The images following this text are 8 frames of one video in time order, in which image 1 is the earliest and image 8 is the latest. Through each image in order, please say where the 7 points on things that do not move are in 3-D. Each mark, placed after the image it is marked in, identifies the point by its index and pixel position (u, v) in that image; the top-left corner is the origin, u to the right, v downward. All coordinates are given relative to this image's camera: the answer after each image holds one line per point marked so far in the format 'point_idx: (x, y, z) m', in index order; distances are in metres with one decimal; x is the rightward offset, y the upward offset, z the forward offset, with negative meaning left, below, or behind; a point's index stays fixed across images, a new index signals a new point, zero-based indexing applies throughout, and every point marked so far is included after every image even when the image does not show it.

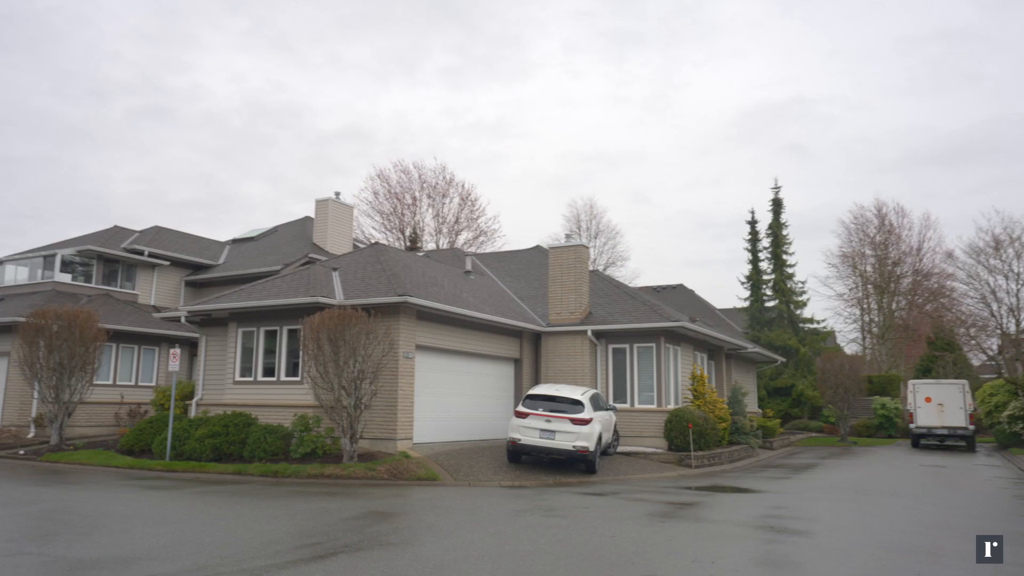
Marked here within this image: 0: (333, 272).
0: (-4.5, +0.4, +19.5) m
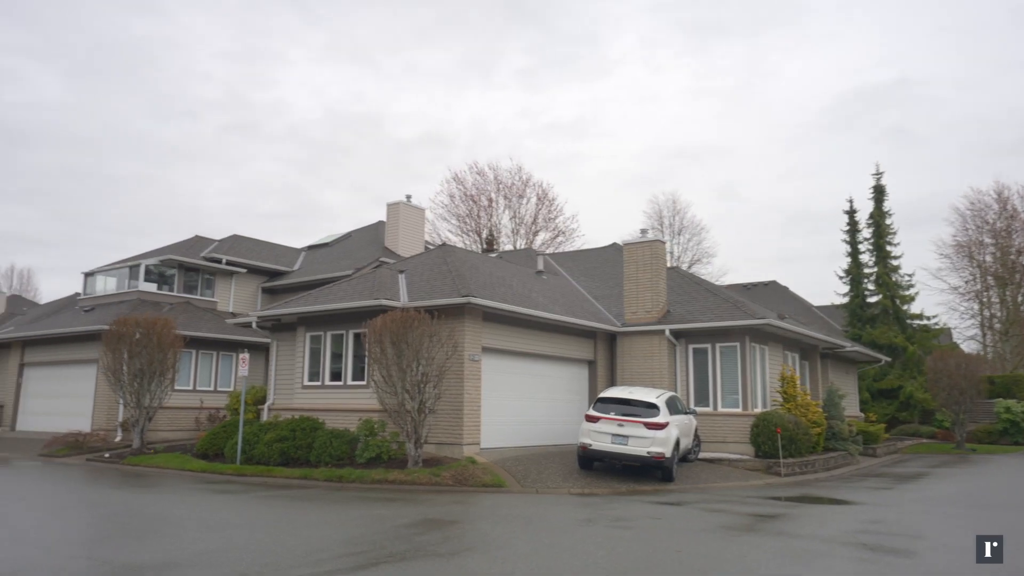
0: (-2.8, +0.3, +19.2) m
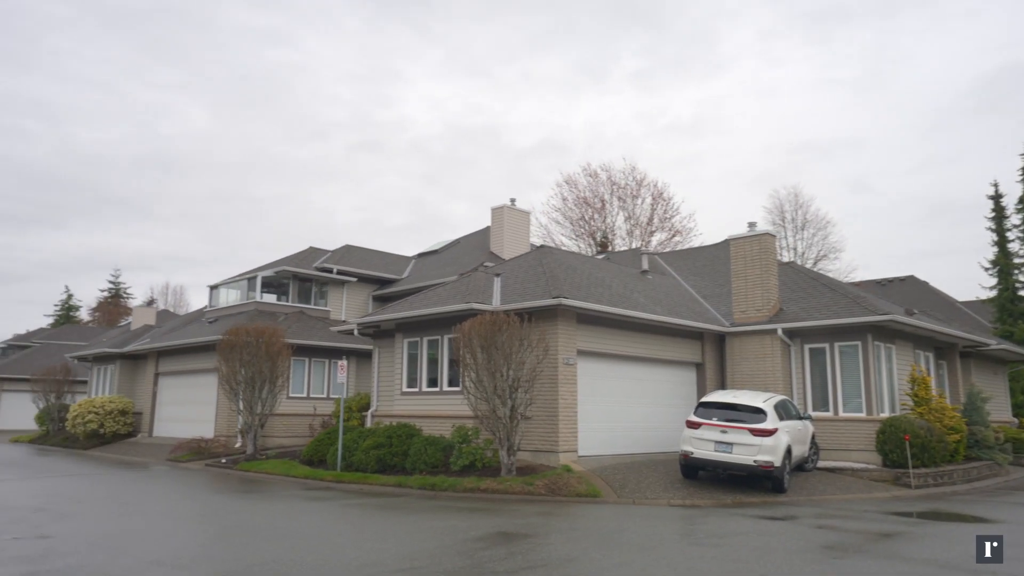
0: (-0.4, +0.2, +18.9) m
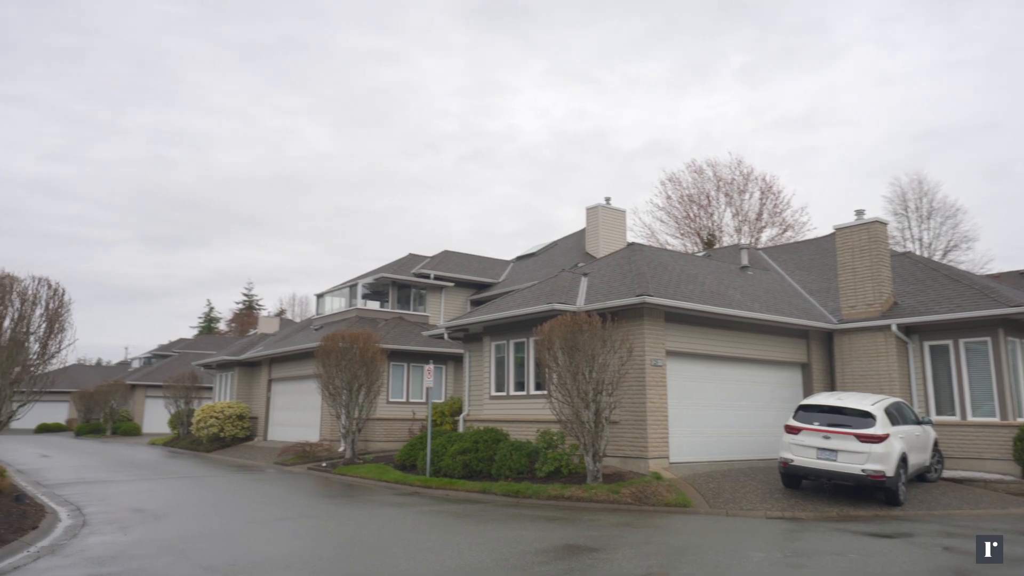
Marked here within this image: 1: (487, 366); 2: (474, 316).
0: (+1.7, +0.2, +18.4) m
1: (-0.6, -1.9, +18.4) m
2: (-0.9, -0.7, +18.0) m
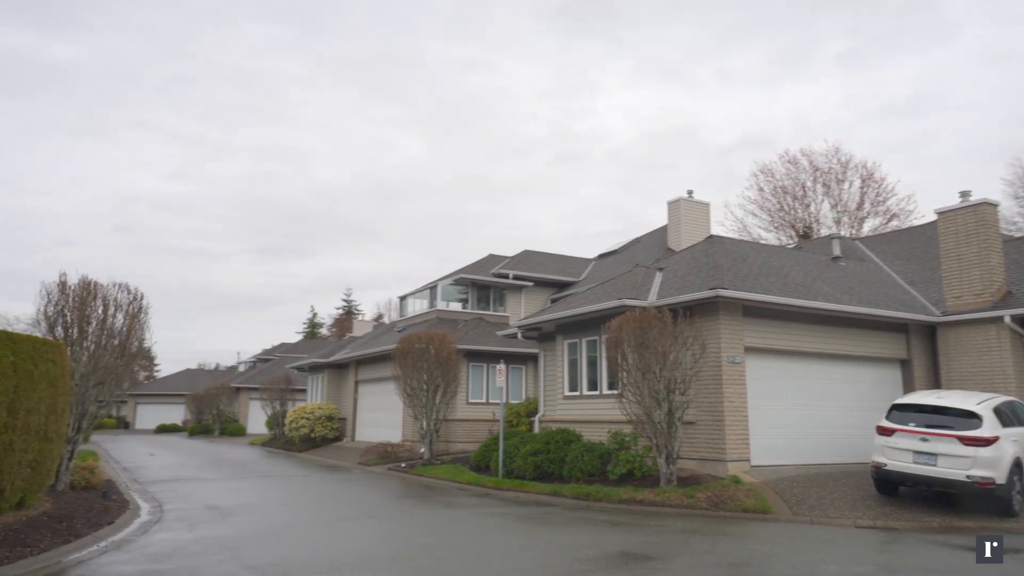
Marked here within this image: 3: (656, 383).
0: (+3.3, +0.3, +17.7) m
1: (+1.1, -1.8, +17.9) m
2: (+0.8, -0.6, +17.6) m
3: (+2.5, -1.7, +13.7) m
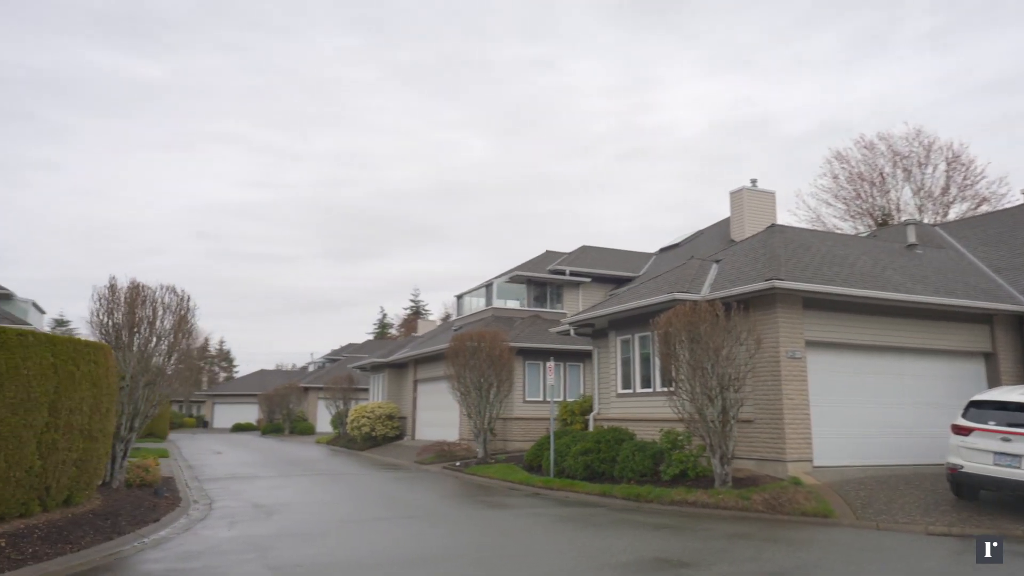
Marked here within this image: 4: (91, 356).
0: (+4.4, +0.5, +16.9) m
1: (+2.3, -1.7, +17.4) m
2: (+1.9, -0.5, +17.1) m
3: (+3.3, -1.6, +13.1) m
4: (-5.3, -0.9, +9.7) m
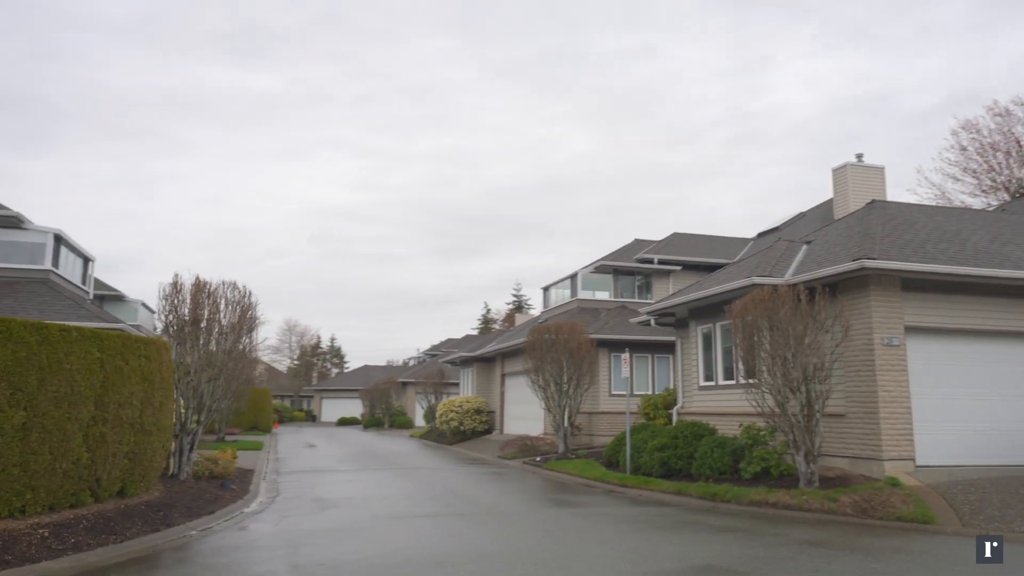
0: (+5.9, +0.8, +15.6) m
1: (+3.9, -1.4, +16.4) m
2: (+3.4, -0.2, +16.2) m
3: (+4.3, -1.3, +12.0) m
4: (-4.7, -0.8, +9.8) m
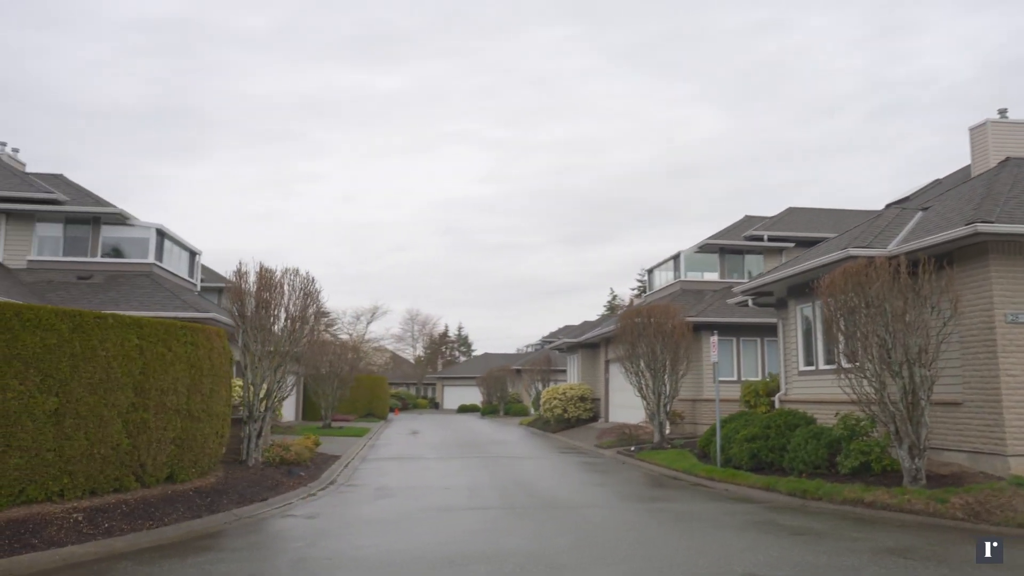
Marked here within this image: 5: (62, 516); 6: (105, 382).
0: (+7.2, +1.3, +13.8) m
1: (+5.4, -0.9, +14.9) m
2: (+4.9, +0.2, +14.8) m
3: (+5.1, -0.9, +10.5) m
4: (-4.2, -0.6, +9.9) m
5: (-4.6, -2.3, +7.9) m
6: (-4.5, -1.0, +8.6) m
